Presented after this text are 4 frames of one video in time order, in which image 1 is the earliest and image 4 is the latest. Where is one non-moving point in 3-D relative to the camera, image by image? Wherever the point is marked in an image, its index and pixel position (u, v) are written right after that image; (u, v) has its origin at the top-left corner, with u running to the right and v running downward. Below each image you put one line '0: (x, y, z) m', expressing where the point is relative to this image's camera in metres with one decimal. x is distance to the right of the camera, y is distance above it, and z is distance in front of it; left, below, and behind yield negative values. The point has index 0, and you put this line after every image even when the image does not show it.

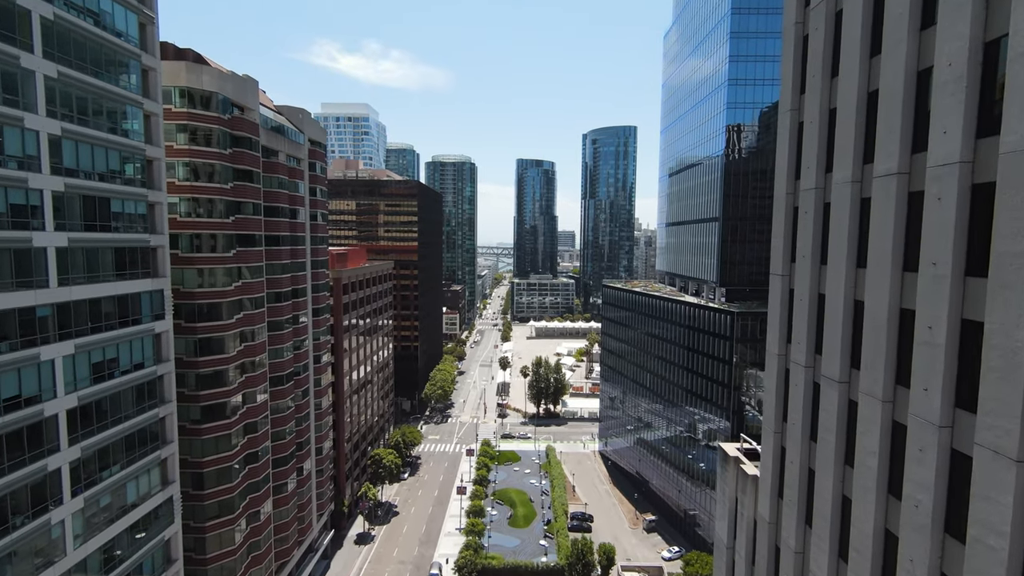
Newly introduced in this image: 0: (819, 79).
0: (+10.9, +7.5, +18.4) m
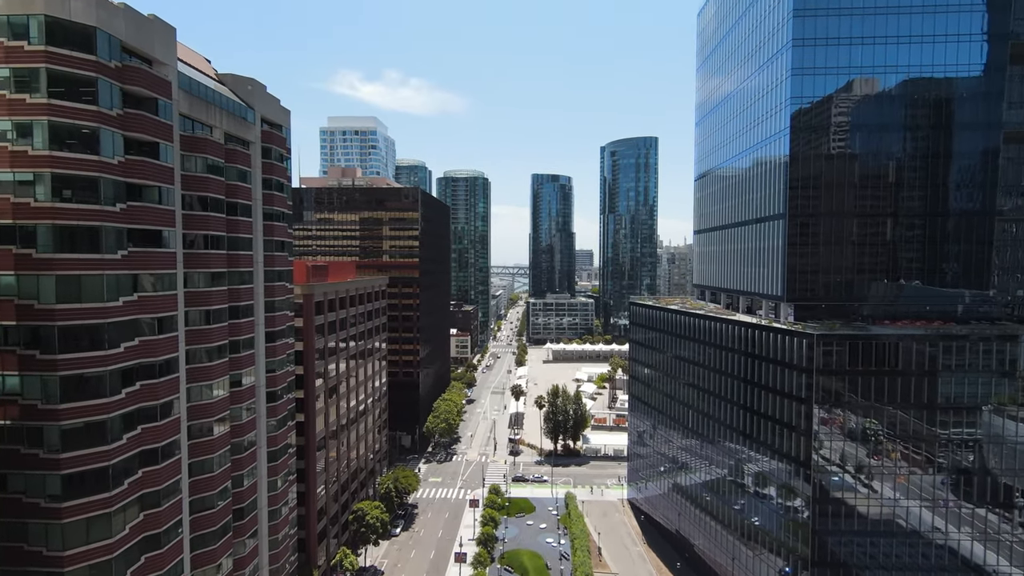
0: (+10.2, +7.8, +4.5) m
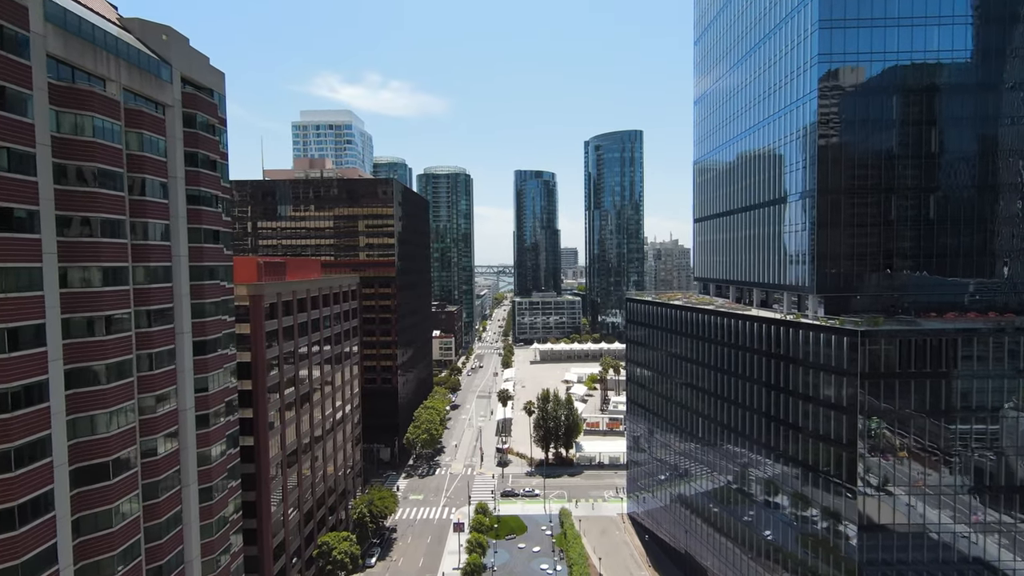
0: (+10.1, +8.5, -3.7) m
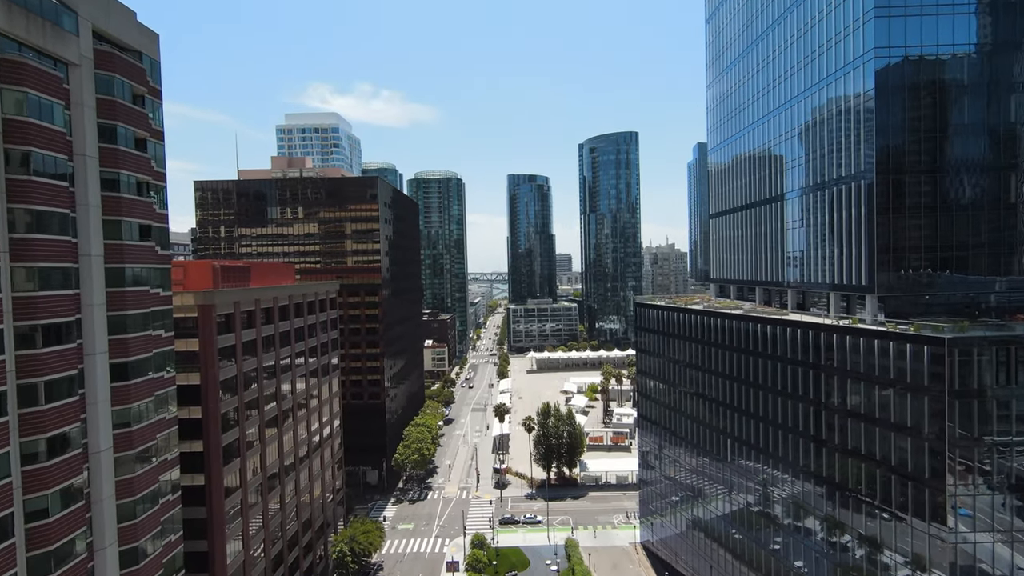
0: (+10.6, +9.0, -11.5) m
